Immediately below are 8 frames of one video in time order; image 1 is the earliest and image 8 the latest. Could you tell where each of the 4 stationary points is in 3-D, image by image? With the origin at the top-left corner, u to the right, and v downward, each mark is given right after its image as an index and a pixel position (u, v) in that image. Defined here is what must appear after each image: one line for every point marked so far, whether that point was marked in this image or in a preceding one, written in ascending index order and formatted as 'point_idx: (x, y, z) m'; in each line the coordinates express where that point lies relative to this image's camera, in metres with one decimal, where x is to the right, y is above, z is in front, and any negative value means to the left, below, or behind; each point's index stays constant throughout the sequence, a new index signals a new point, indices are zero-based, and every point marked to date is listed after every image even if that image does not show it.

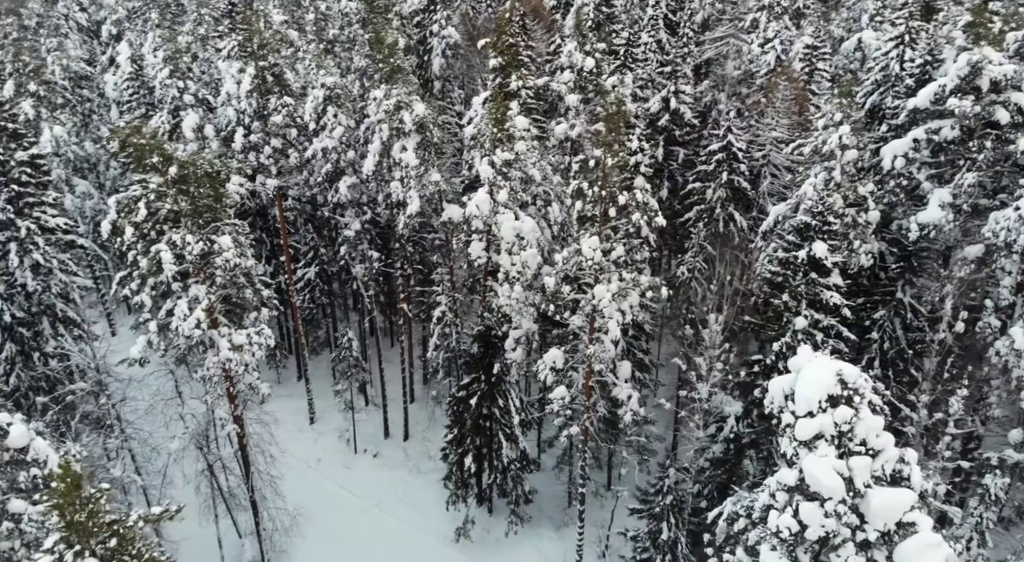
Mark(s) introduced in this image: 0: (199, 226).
0: (-7.6, +1.3, +18.4) m
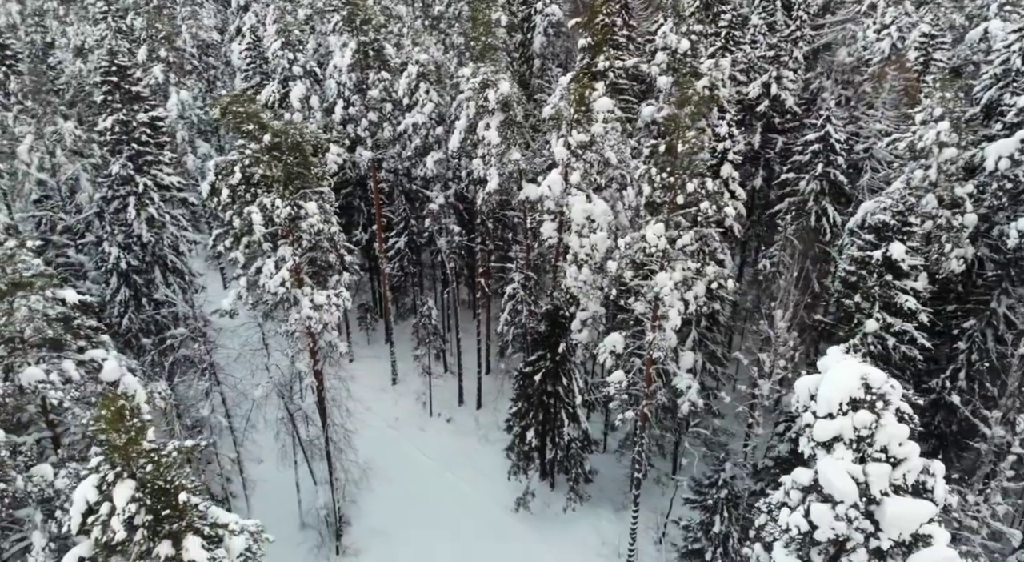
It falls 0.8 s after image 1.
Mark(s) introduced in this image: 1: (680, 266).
0: (-5.8, +2.3, +19.6) m
1: (+3.9, +0.3, +17.8) m
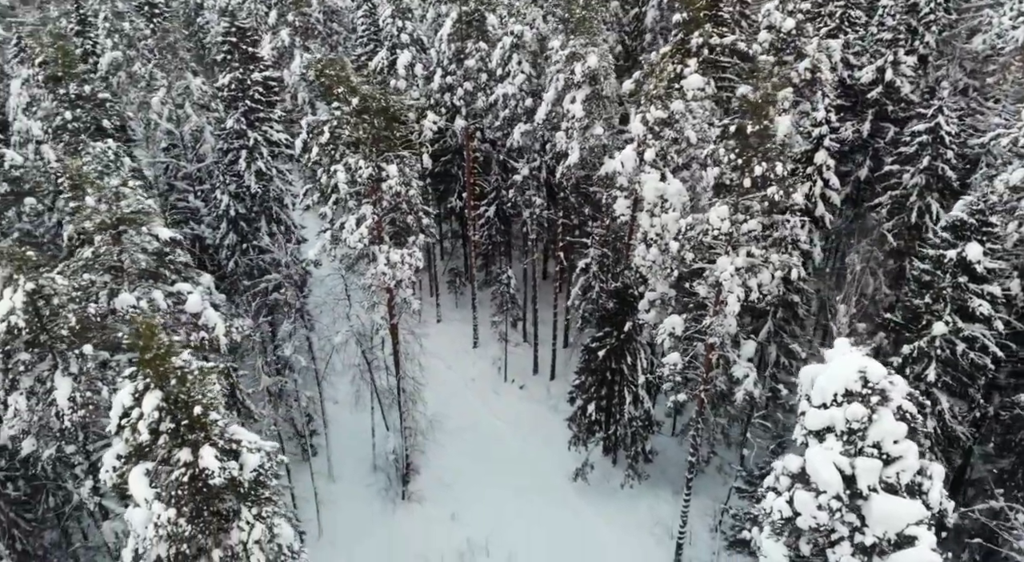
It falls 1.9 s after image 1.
0: (-3.8, +3.5, +20.6) m
1: (+5.3, +0.6, +17.5) m
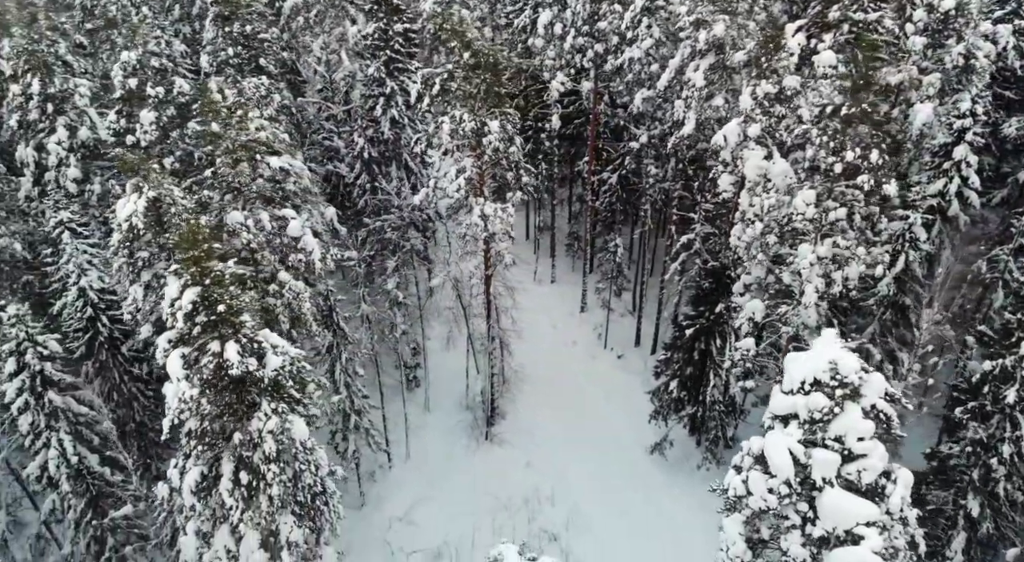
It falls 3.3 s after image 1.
0: (-0.9, +4.9, +21.5) m
1: (+6.9, +0.8, +16.7) m
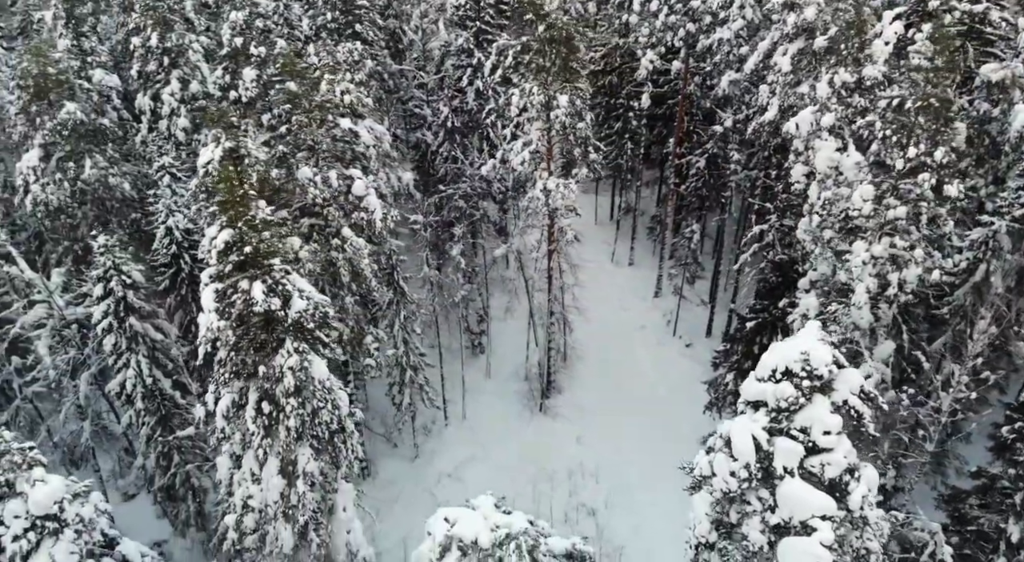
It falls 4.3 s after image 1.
0: (+1.2, +5.7, +21.7) m
1: (+7.8, +0.8, +16.0) m
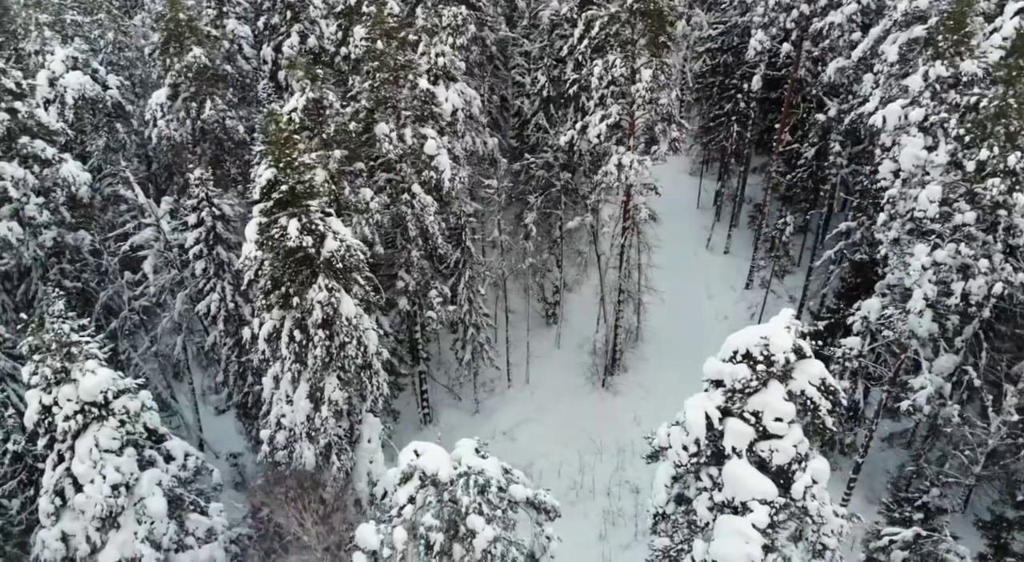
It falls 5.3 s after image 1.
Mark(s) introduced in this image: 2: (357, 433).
0: (+3.6, +6.4, +21.5) m
1: (+8.7, +0.6, +15.1) m
2: (-3.0, -3.0, +15.0) m
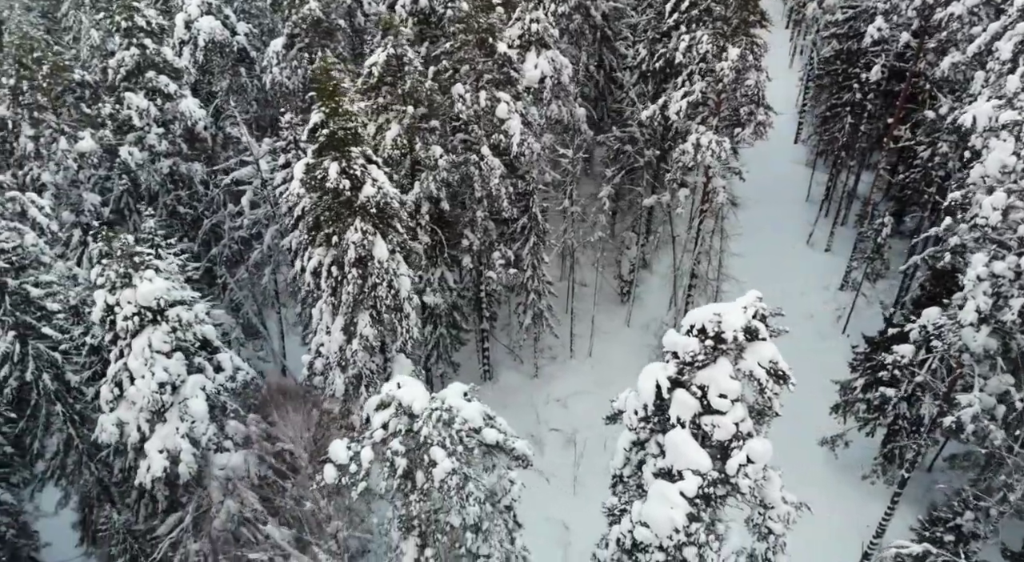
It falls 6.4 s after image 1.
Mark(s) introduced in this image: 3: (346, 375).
0: (+6.0, +6.8, +21.1) m
1: (+9.4, +0.4, +14.2) m
2: (-2.6, -1.9, +16.0) m
3: (-3.3, -1.9, +15.3) m
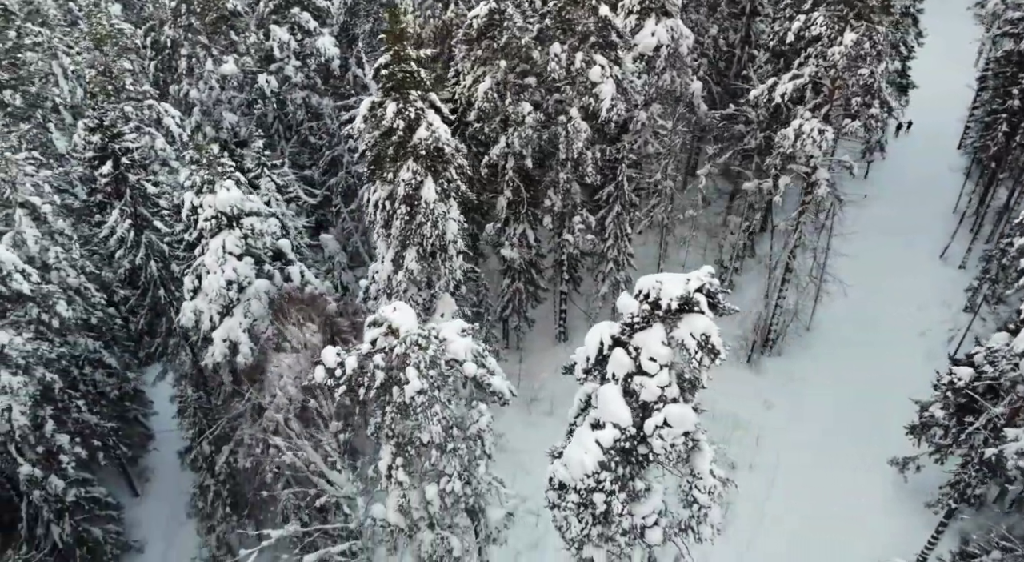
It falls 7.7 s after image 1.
0: (+8.8, +6.9, +20.0) m
1: (+9.8, -0.2, +13.0) m
2: (-1.8, -0.5, +17.2) m
3: (-2.6, -0.5, +16.6) m
